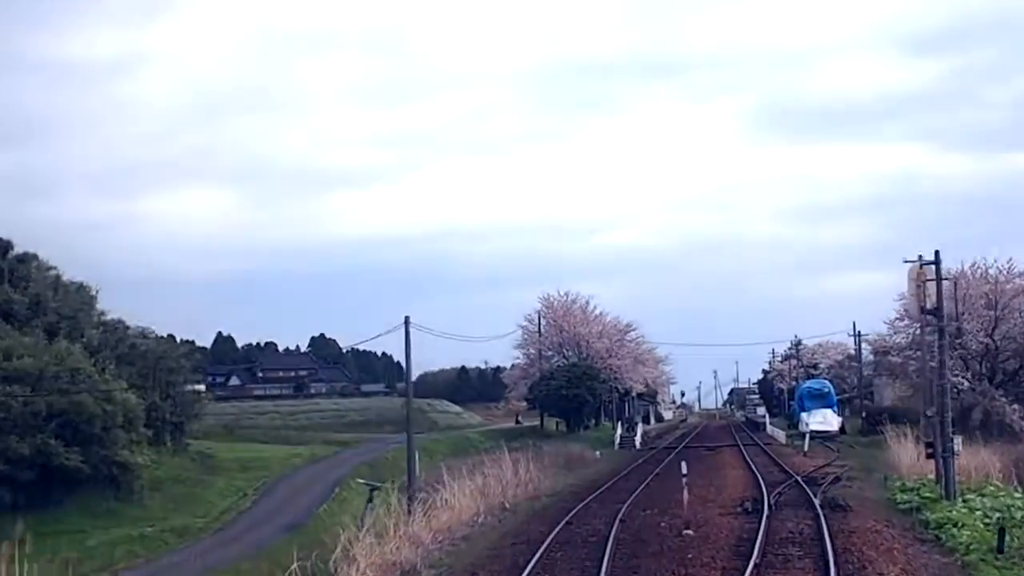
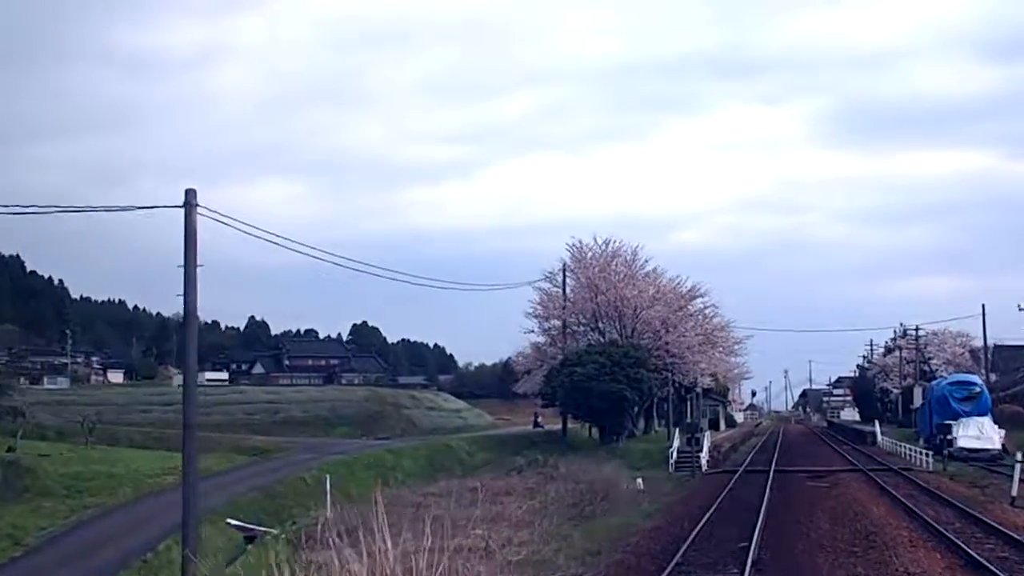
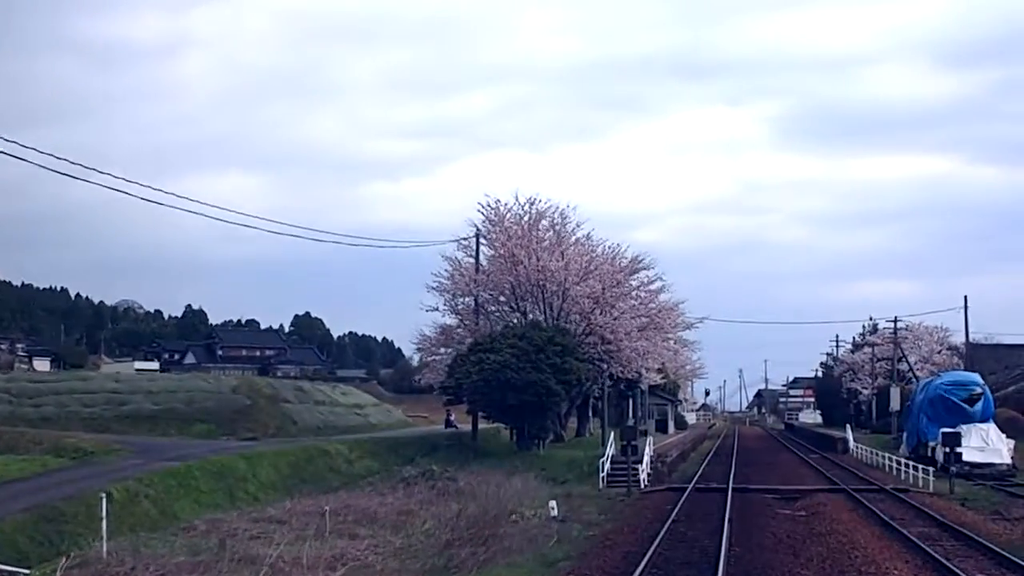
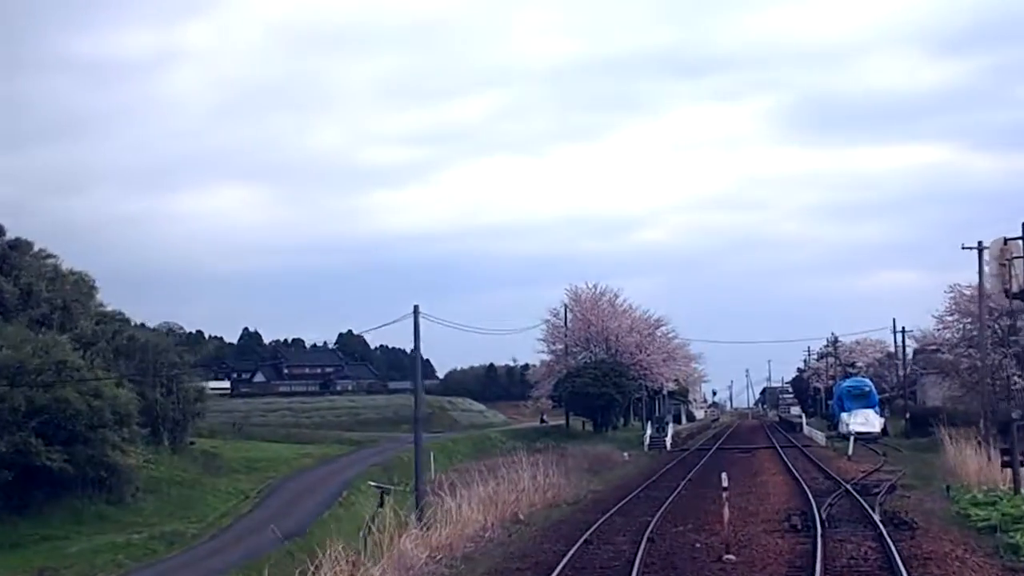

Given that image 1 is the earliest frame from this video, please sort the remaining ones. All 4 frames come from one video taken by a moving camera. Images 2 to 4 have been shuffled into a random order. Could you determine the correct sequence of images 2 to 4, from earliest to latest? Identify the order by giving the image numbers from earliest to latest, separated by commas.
4, 2, 3
